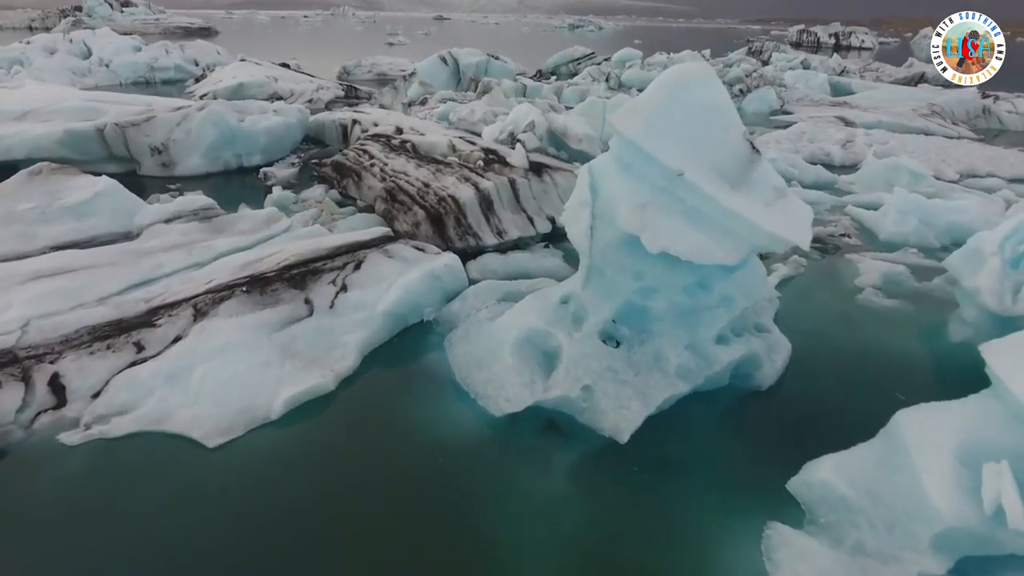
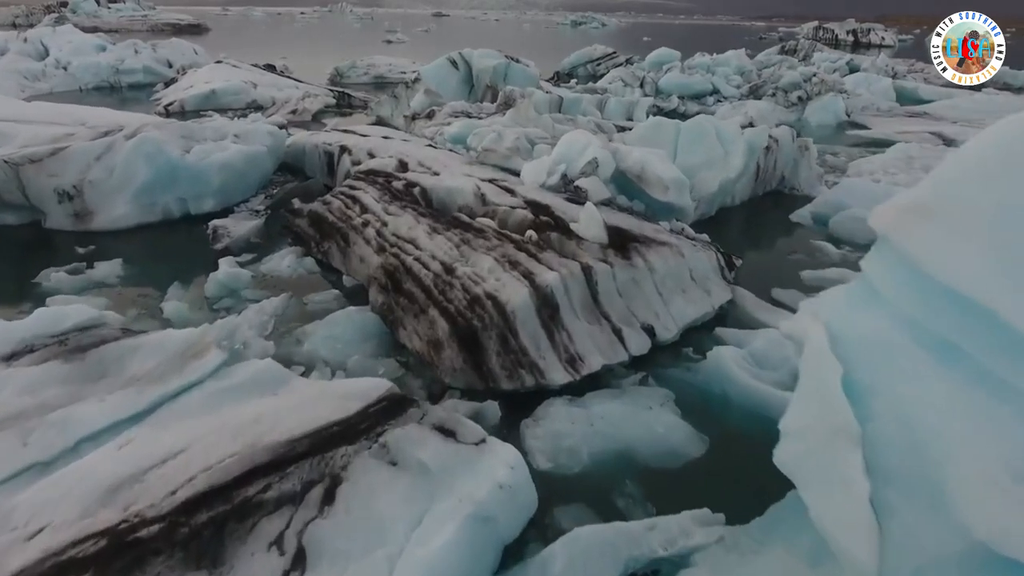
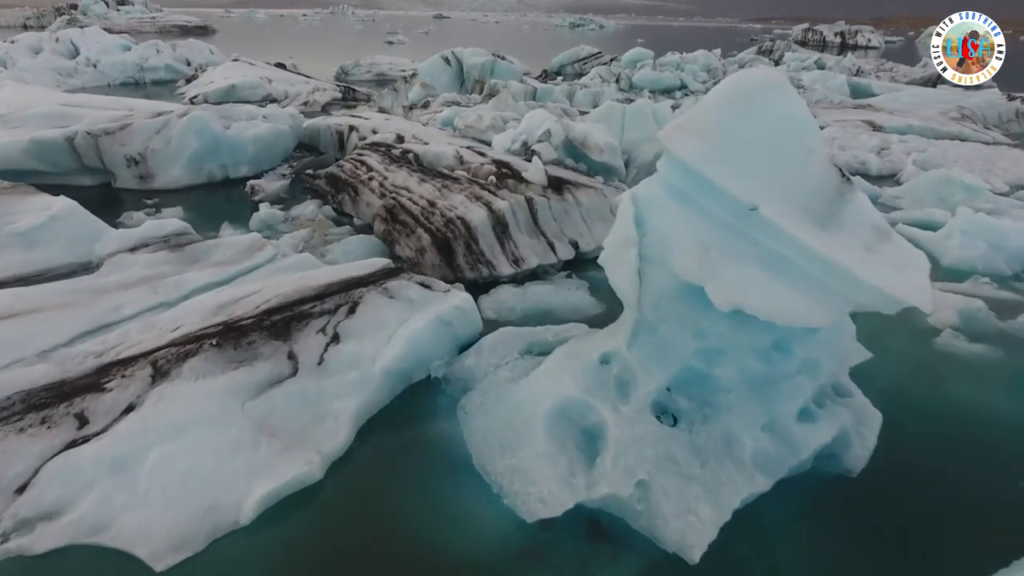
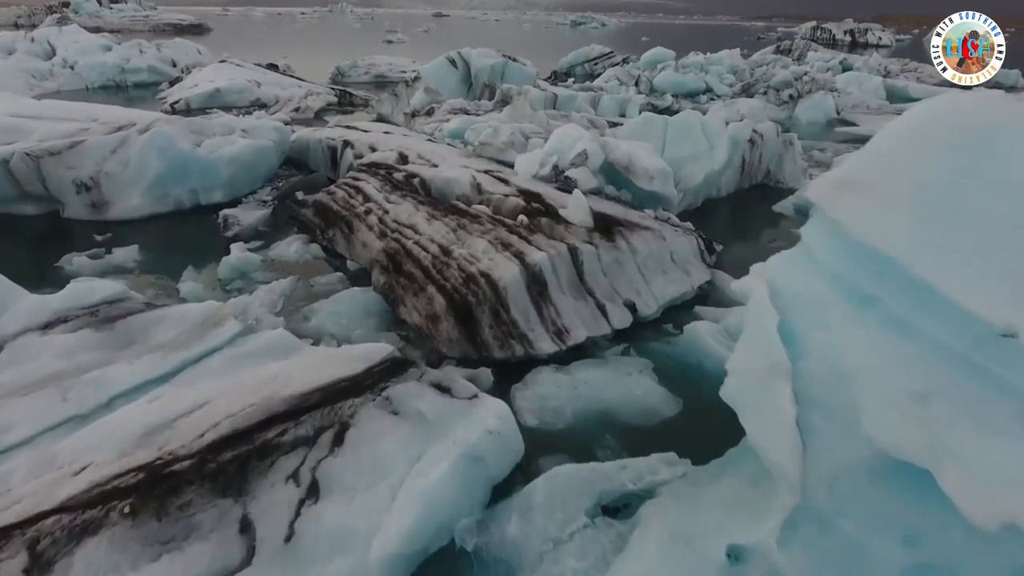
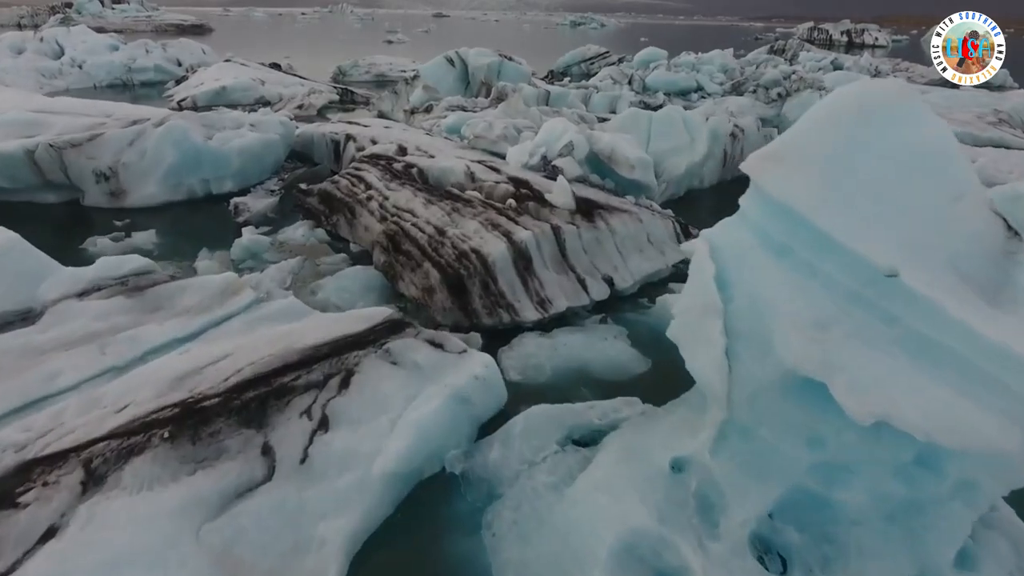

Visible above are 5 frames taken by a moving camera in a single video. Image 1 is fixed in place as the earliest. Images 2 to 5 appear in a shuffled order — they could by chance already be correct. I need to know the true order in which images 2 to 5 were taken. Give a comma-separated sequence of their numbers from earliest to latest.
3, 5, 4, 2
